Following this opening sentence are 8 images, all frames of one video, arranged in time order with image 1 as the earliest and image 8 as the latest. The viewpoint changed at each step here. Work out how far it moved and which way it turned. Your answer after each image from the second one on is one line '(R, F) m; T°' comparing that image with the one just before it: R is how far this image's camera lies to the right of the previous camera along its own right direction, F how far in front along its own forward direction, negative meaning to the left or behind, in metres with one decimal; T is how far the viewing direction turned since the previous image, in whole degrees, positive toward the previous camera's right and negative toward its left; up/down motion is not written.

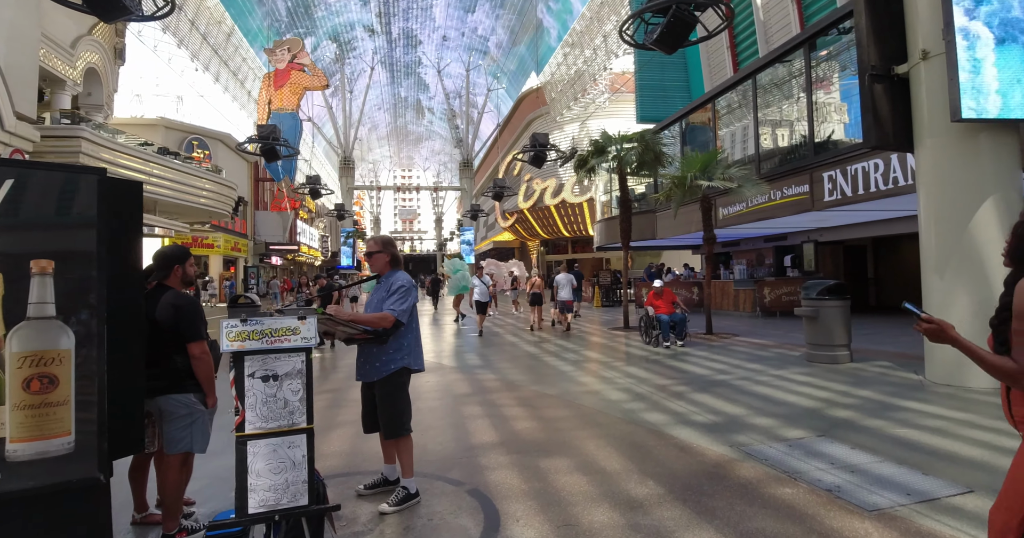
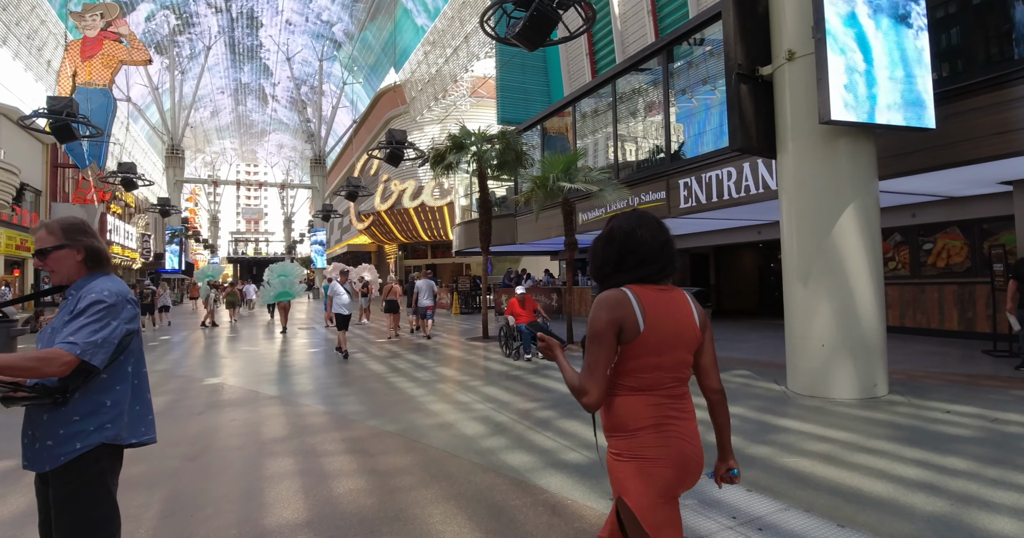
(+0.3, +1.5) m; +14°
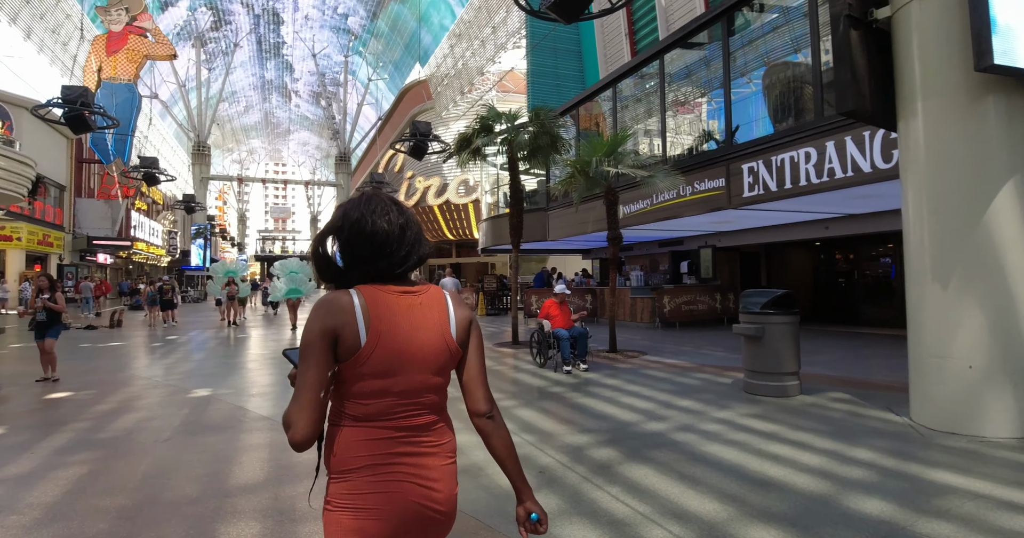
(-0.3, +1.7) m; -2°
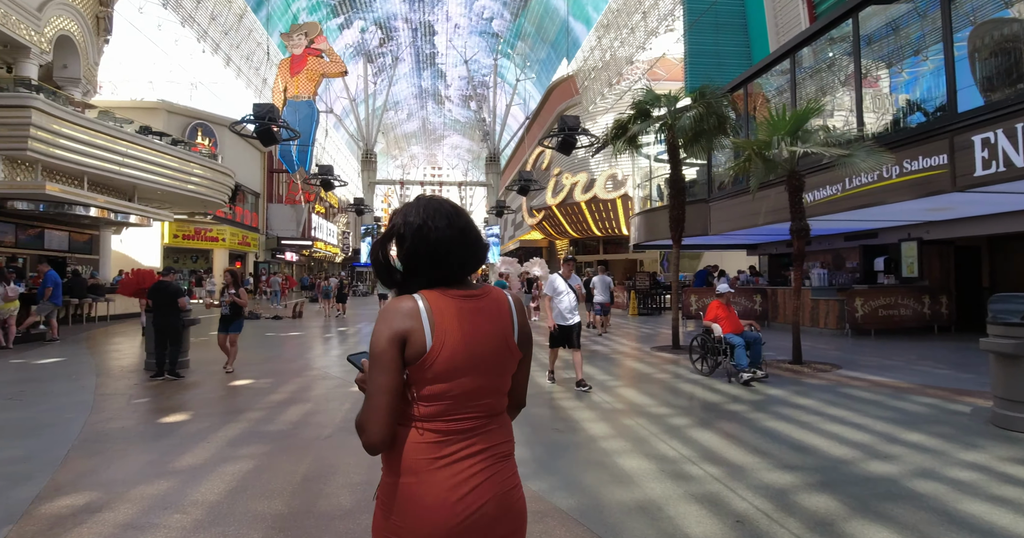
(-0.3, +0.7) m; -15°
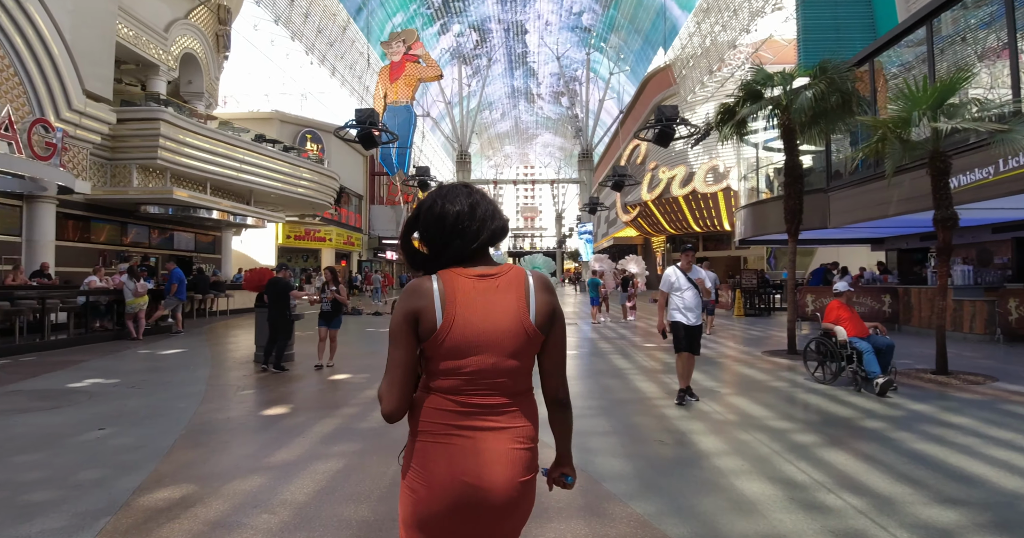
(0.0, +0.4) m; -10°
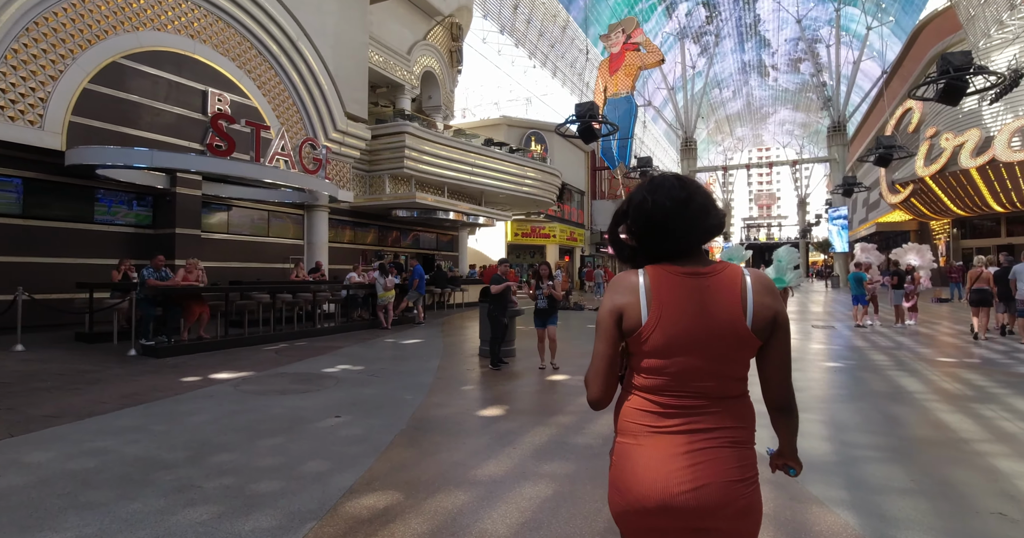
(-0.1, +0.7) m; -23°
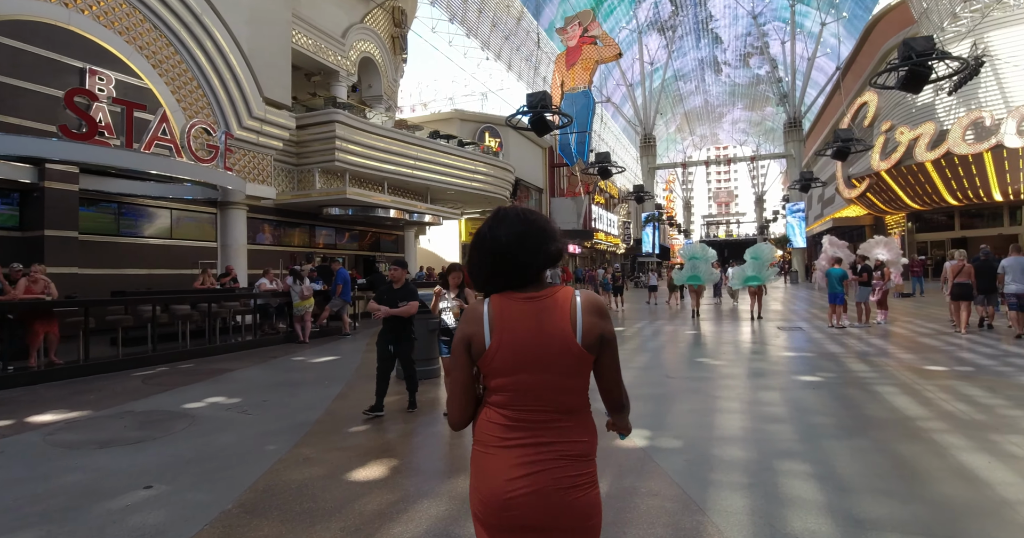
(+0.5, +1.3) m; +4°
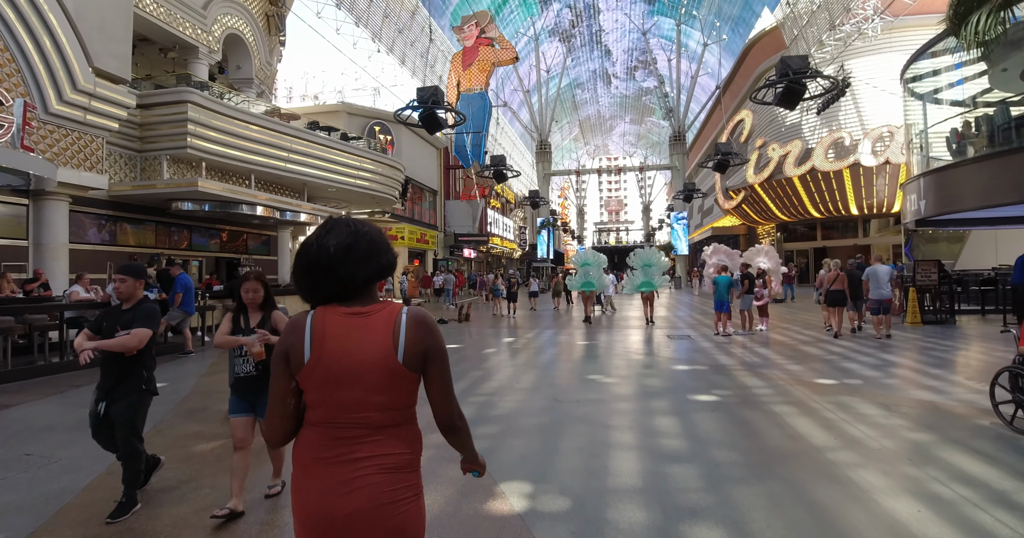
(+0.3, +0.9) m; +11°
